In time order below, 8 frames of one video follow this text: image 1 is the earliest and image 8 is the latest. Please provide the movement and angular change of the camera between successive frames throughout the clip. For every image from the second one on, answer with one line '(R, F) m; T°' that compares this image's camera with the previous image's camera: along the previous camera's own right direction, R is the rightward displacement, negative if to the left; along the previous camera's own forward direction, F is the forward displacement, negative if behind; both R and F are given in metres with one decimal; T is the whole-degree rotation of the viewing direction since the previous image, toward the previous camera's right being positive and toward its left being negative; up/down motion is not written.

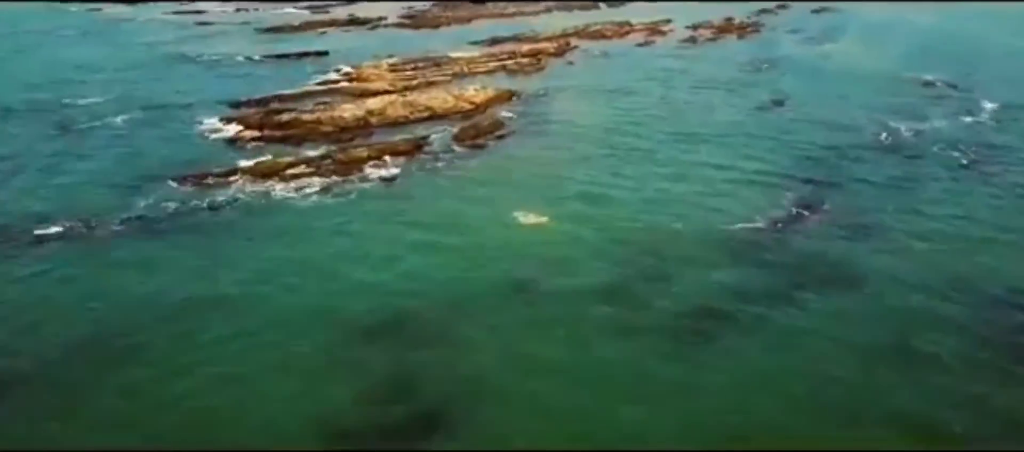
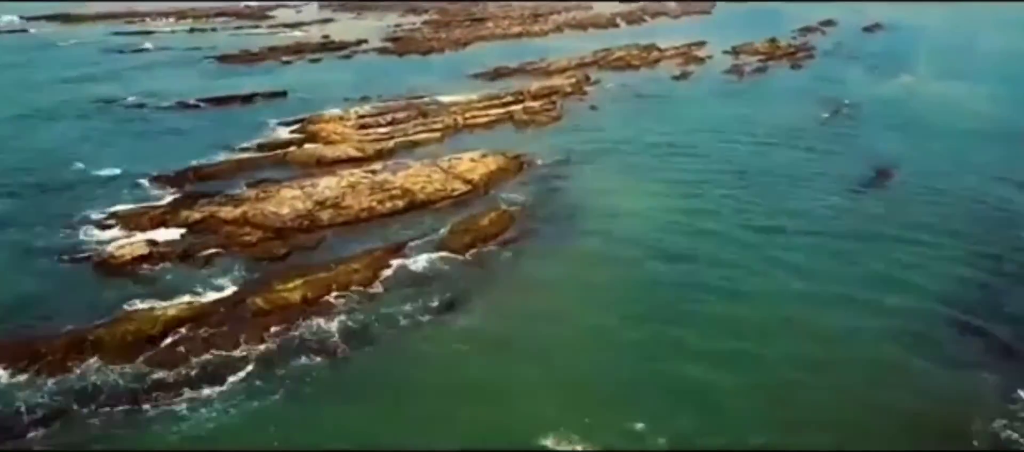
(-0.4, +10.4) m; 0°
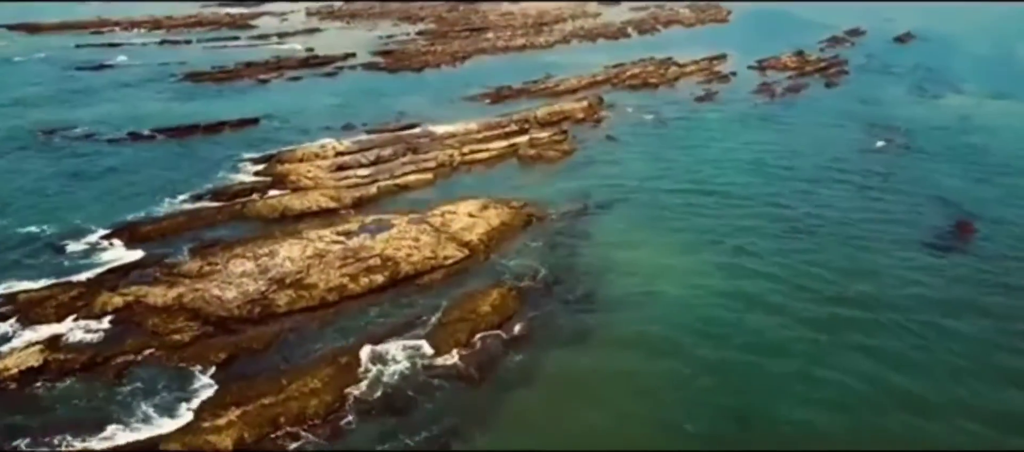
(-0.2, +5.0) m; 0°
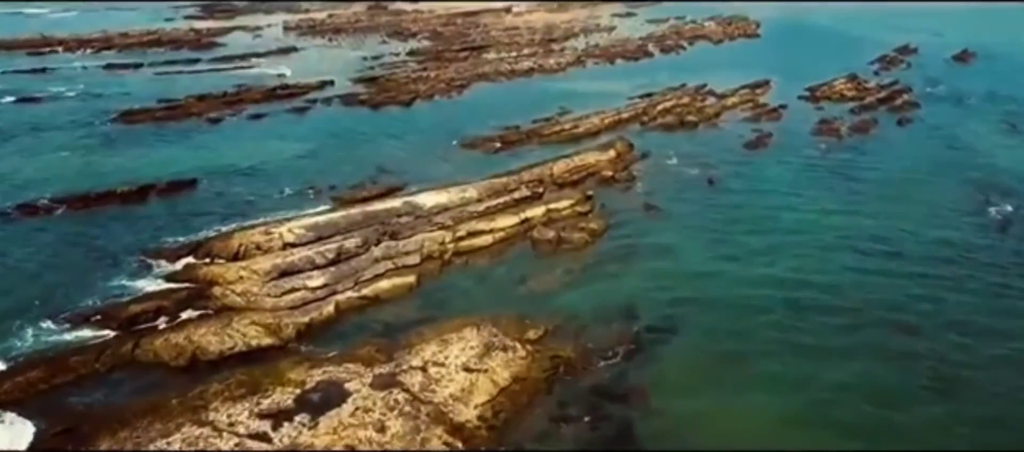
(-0.3, +7.6) m; 0°
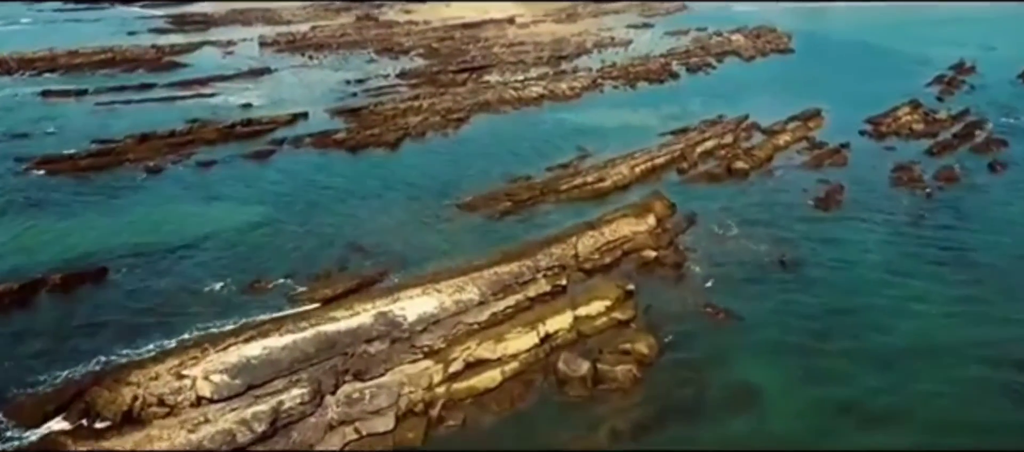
(-0.3, +6.6) m; 0°
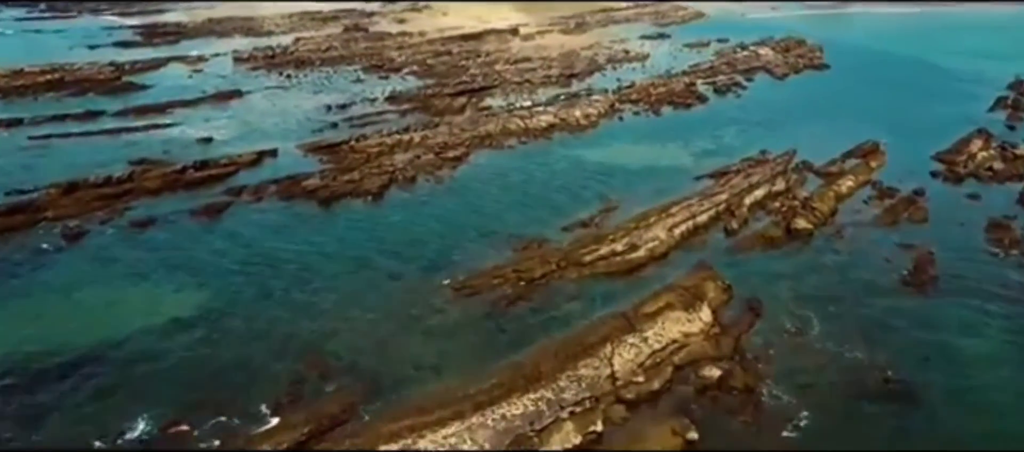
(-0.2, +5.5) m; 0°
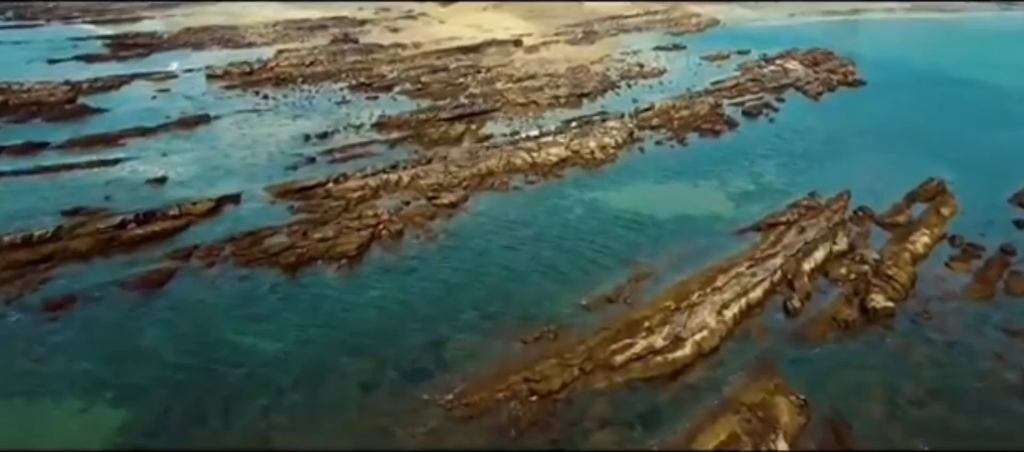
(-0.2, +4.7) m; 0°
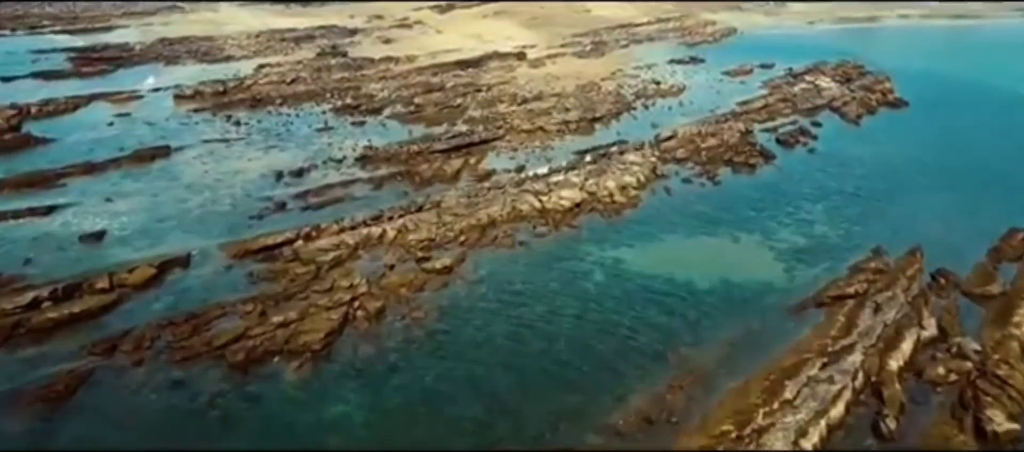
(-0.1, +4.4) m; 0°
